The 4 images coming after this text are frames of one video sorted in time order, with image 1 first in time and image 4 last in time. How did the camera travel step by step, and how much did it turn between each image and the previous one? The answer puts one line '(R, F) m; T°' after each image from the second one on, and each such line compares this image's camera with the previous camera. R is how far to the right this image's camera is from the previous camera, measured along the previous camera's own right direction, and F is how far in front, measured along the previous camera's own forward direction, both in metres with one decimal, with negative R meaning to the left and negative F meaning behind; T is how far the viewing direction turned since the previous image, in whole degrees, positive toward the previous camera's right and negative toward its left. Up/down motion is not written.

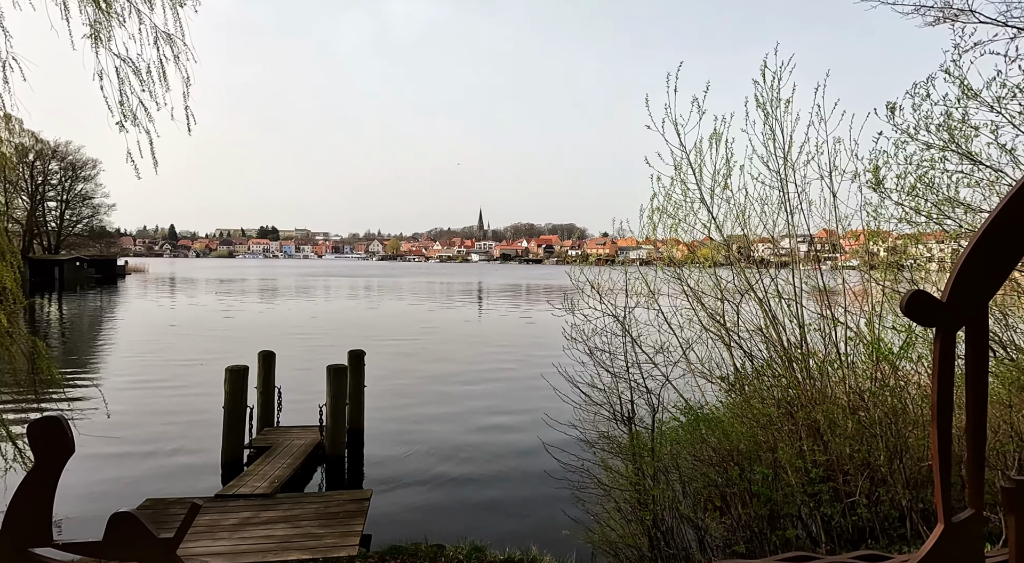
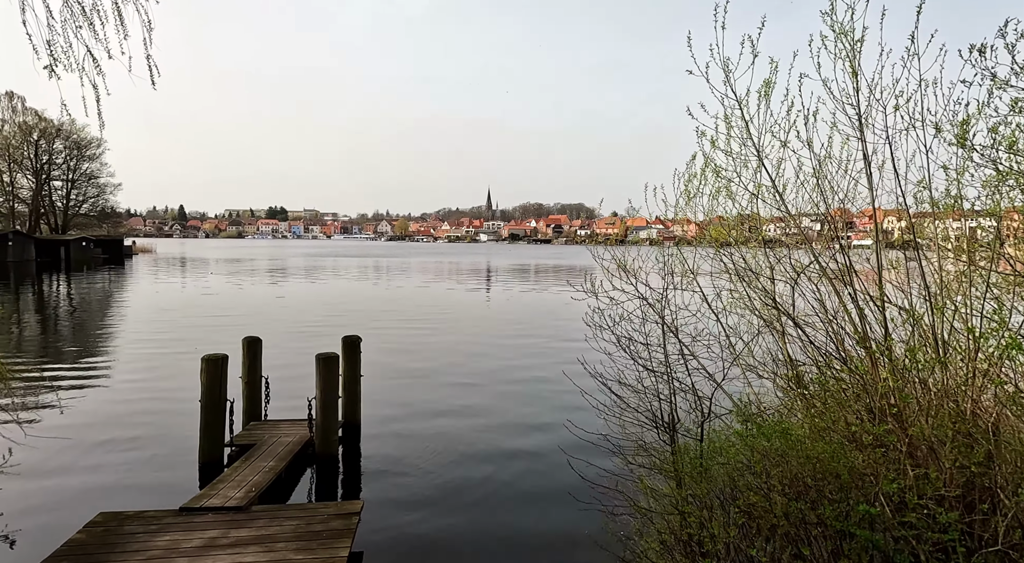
(-0.1, +1.3) m; -1°
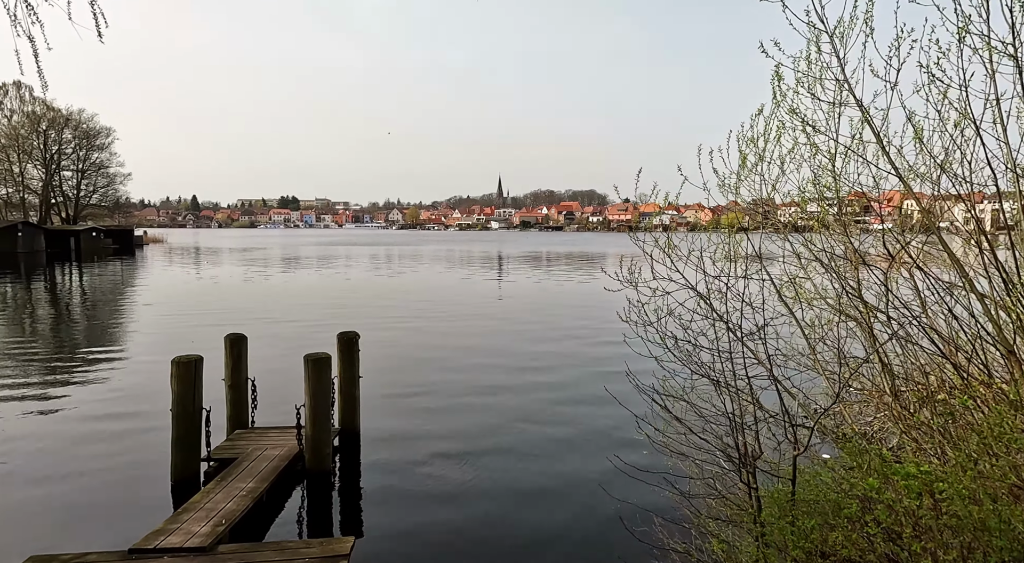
(-0.1, +1.4) m; -1°
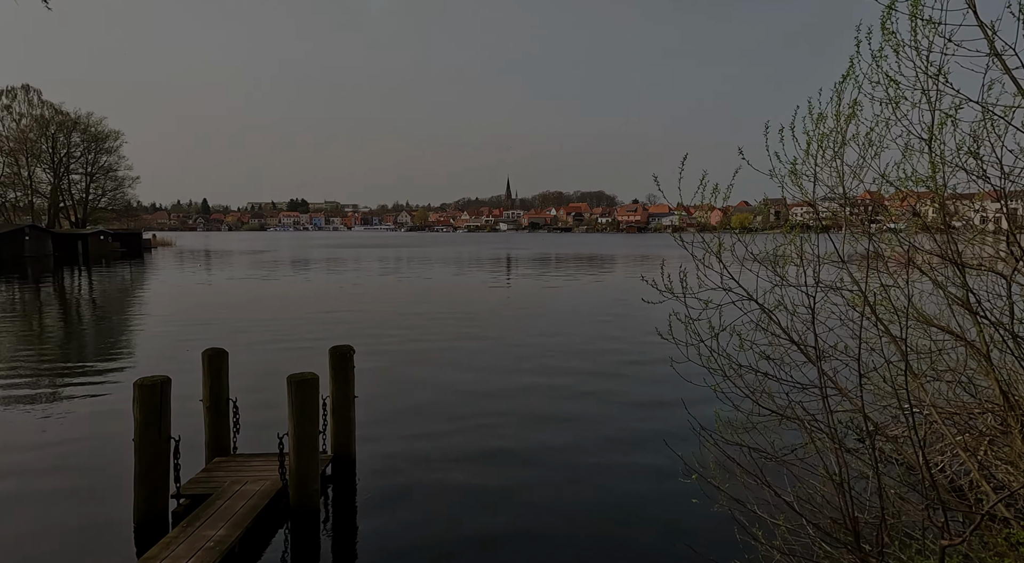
(-0.1, +1.2) m; -1°
